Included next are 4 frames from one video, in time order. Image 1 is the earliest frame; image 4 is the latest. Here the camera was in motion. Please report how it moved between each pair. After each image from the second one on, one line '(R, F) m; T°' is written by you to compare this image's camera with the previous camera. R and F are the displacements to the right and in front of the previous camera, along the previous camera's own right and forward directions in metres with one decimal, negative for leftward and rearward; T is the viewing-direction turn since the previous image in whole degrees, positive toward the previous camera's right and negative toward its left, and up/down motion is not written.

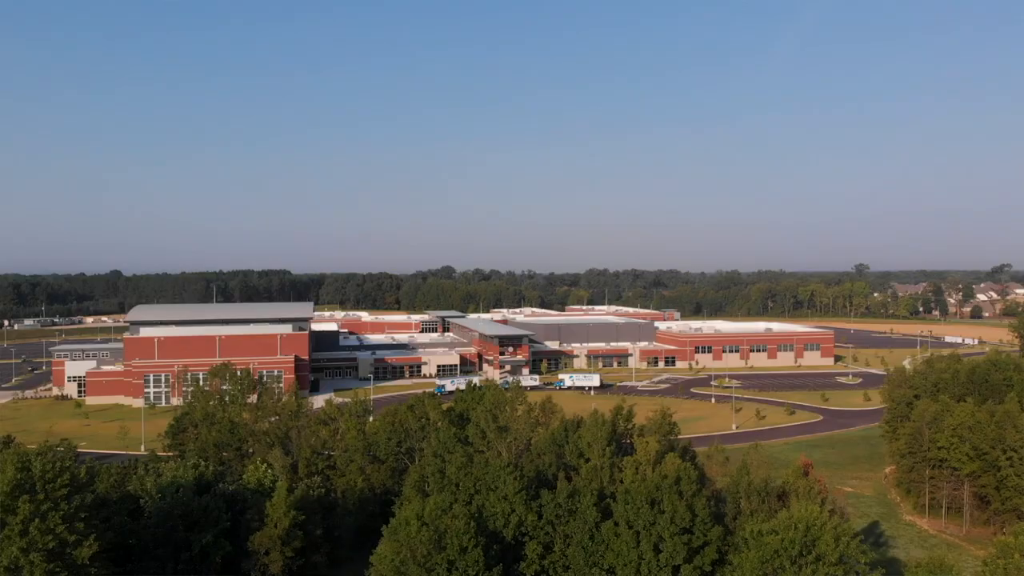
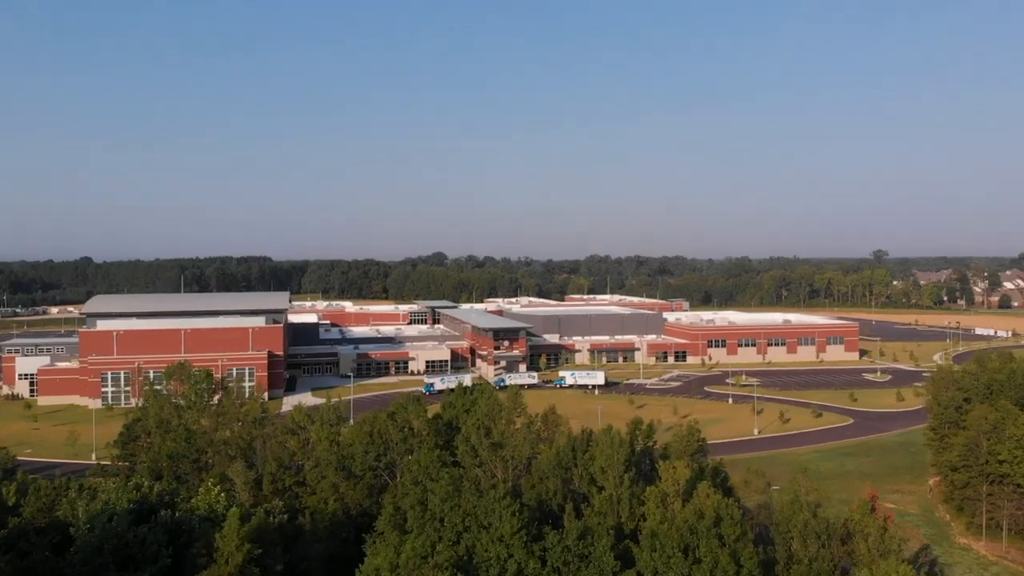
(0.0, +4.3) m; 0°
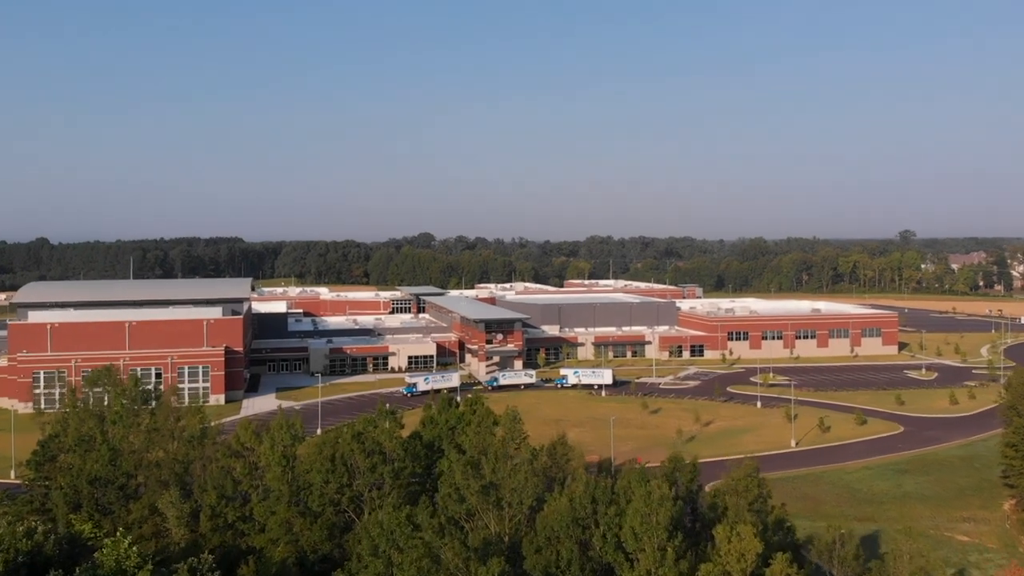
(-0.1, +5.4) m; +1°
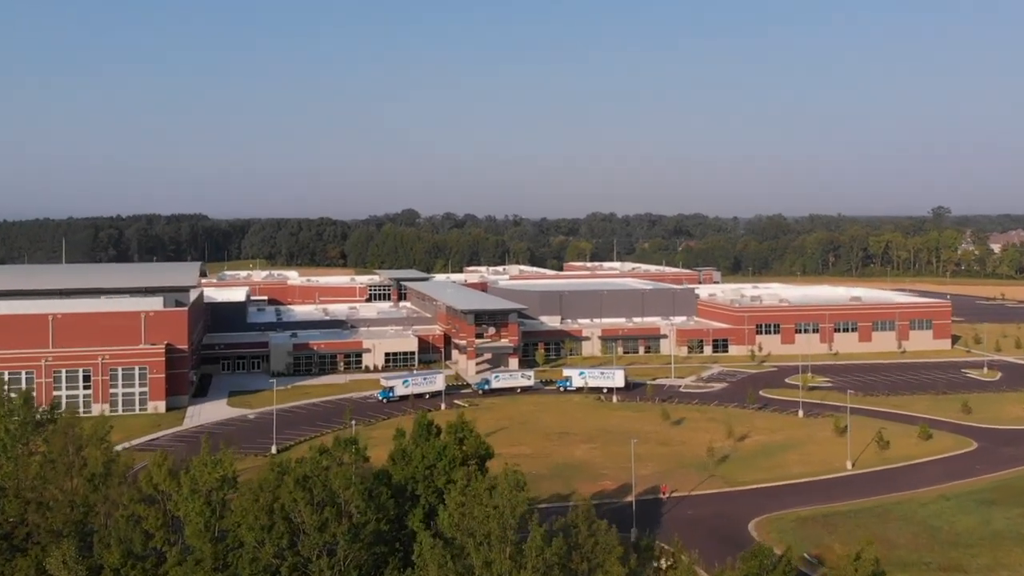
(-0.1, +5.5) m; +1°
